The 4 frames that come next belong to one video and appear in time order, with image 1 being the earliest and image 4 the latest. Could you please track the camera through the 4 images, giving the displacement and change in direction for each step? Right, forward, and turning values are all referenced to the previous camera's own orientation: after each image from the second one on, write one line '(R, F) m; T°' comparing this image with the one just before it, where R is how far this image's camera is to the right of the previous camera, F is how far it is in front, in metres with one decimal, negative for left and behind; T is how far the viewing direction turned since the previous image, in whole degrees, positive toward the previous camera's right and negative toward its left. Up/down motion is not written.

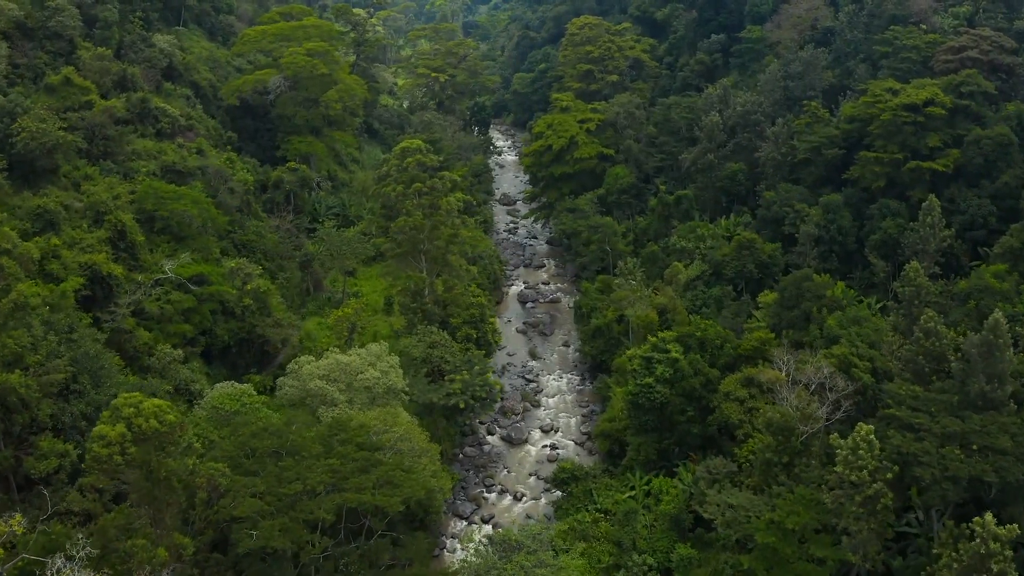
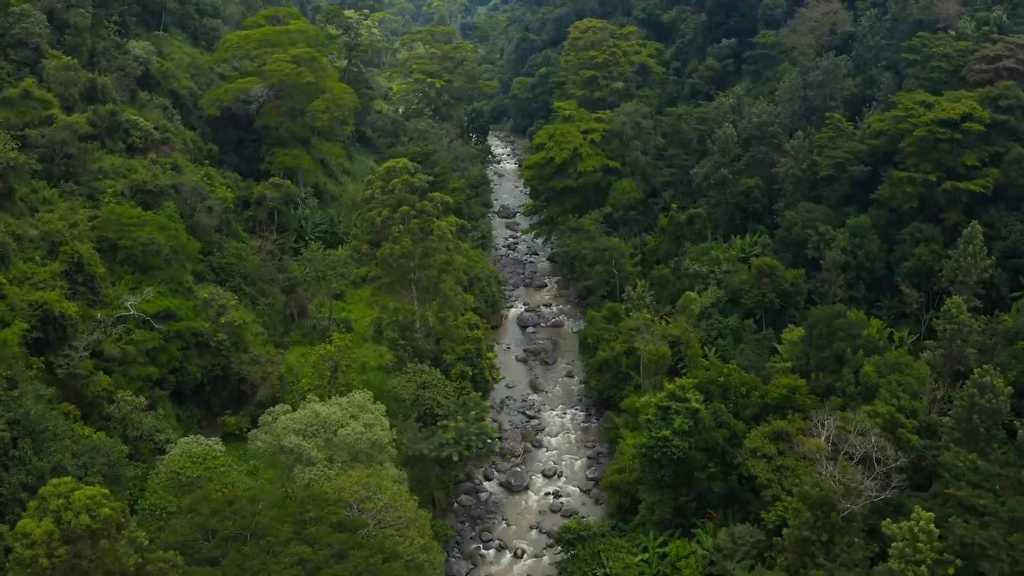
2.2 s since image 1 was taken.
(0.0, +2.1) m; 0°
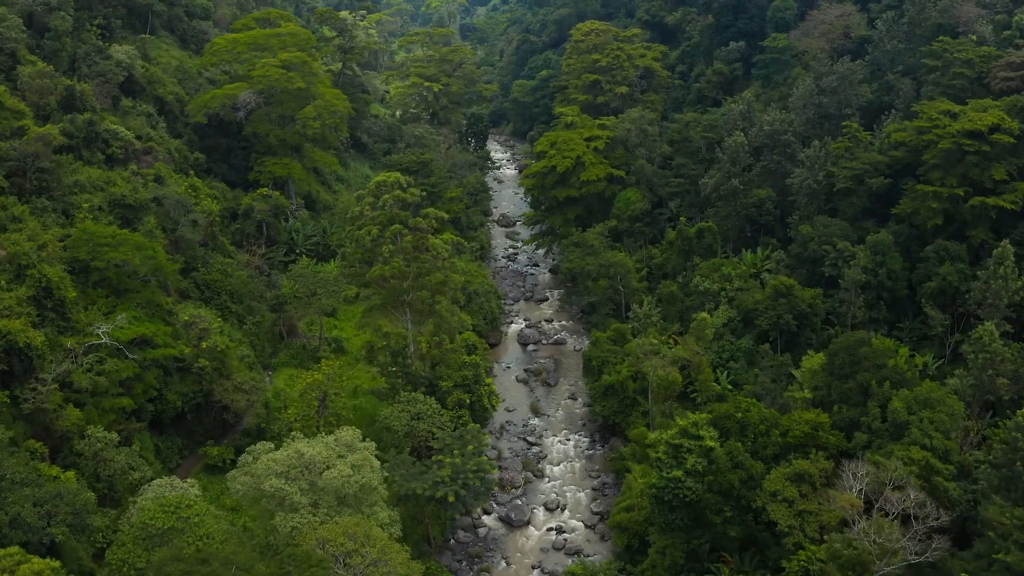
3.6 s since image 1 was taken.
(0.0, +1.4) m; 0°
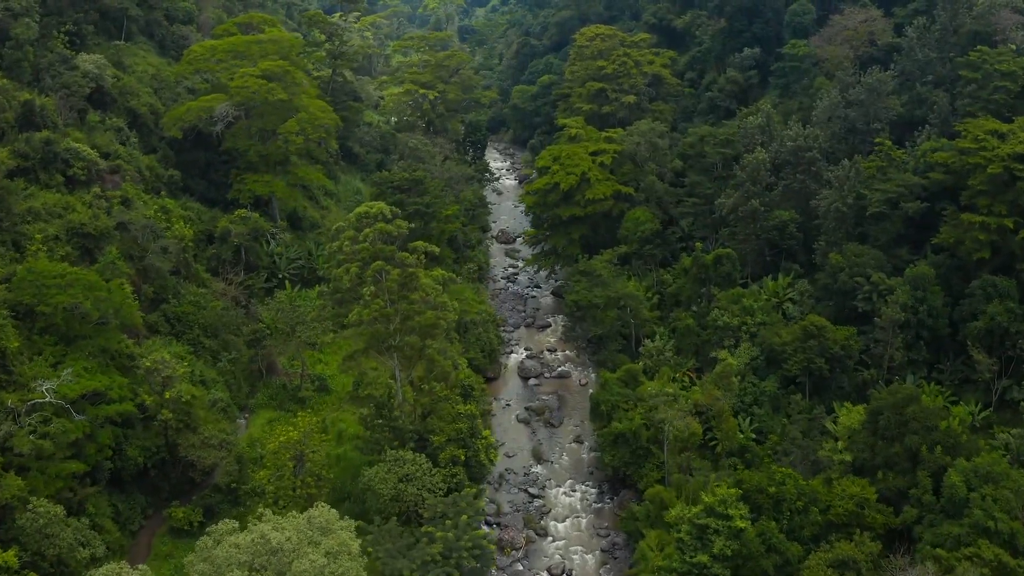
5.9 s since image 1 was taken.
(0.0, +2.2) m; 0°
